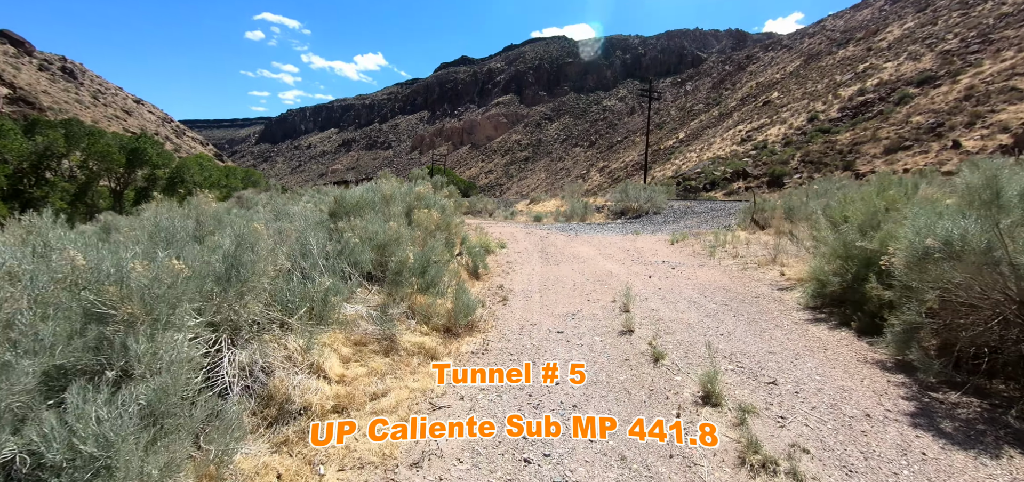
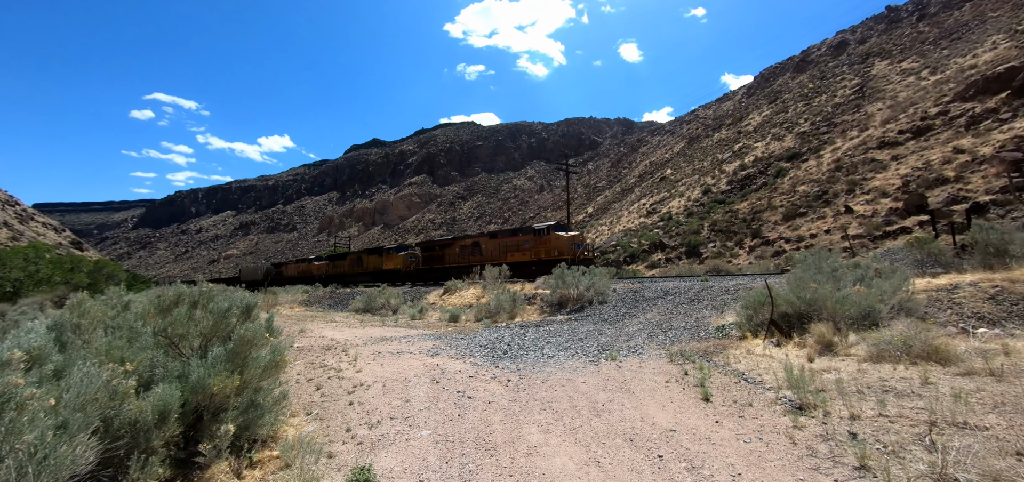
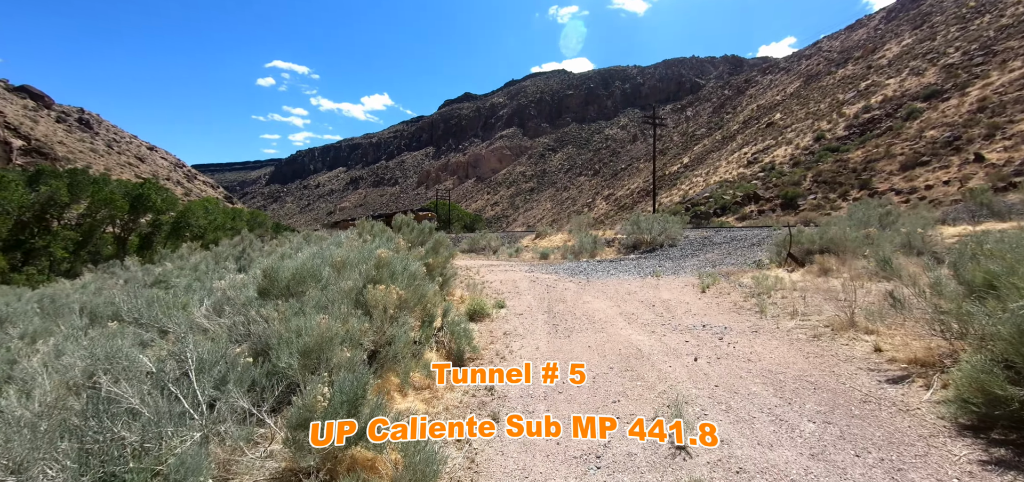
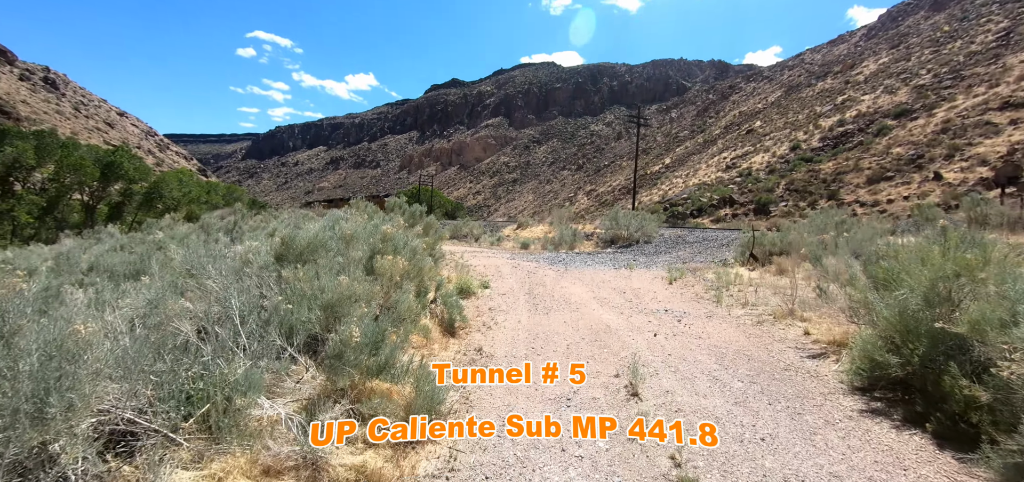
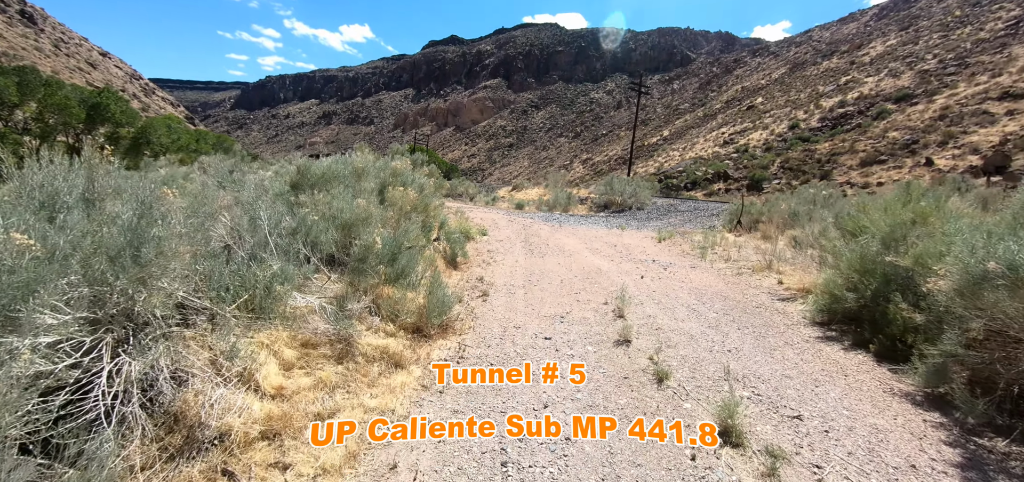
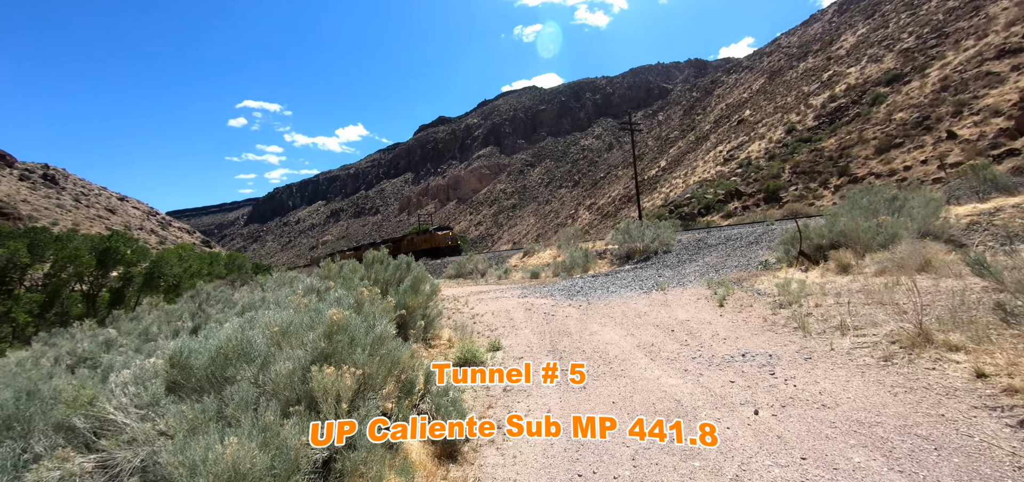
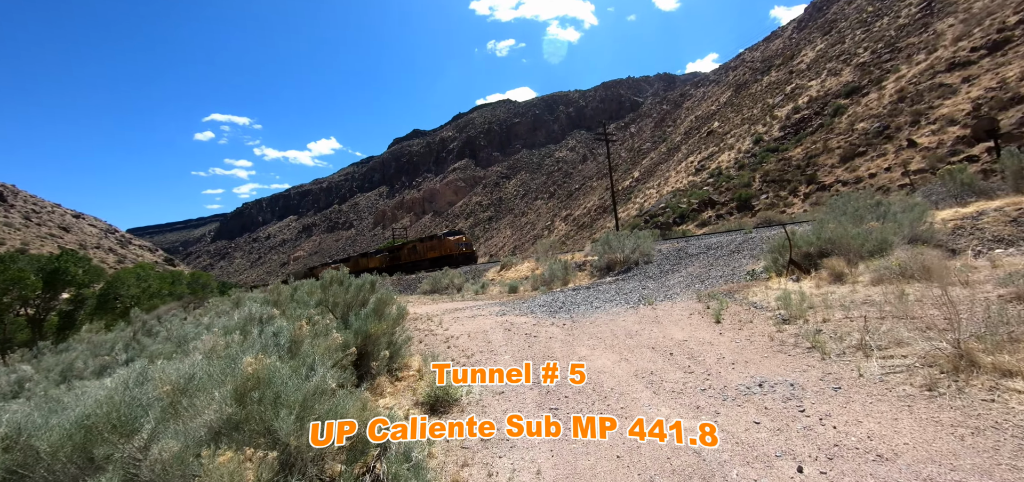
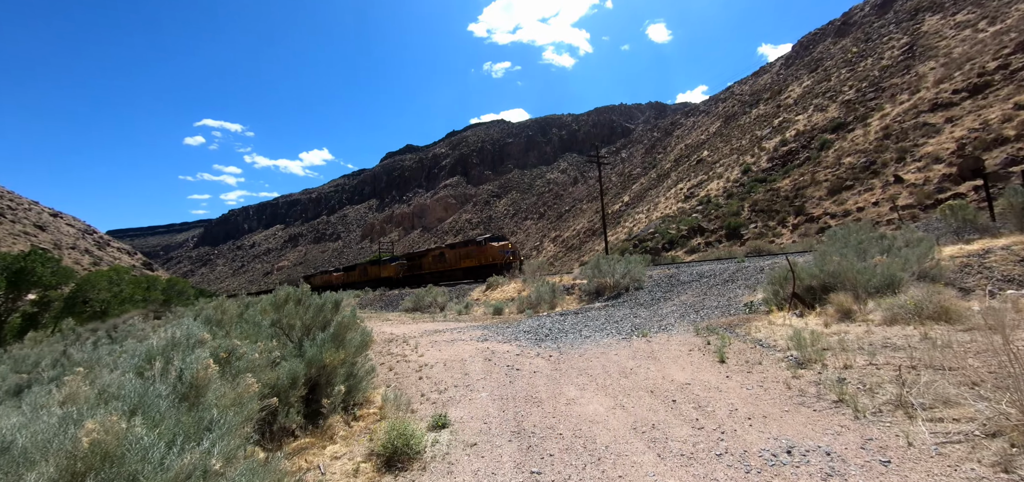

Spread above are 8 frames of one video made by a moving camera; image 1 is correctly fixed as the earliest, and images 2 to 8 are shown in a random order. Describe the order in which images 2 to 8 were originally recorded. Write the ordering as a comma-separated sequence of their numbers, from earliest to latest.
5, 4, 3, 6, 7, 8, 2
